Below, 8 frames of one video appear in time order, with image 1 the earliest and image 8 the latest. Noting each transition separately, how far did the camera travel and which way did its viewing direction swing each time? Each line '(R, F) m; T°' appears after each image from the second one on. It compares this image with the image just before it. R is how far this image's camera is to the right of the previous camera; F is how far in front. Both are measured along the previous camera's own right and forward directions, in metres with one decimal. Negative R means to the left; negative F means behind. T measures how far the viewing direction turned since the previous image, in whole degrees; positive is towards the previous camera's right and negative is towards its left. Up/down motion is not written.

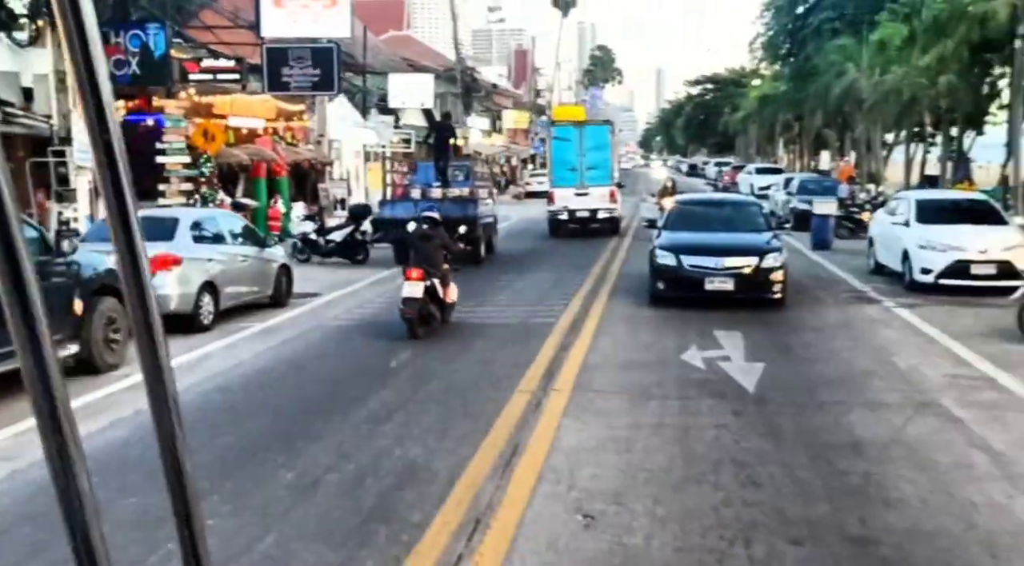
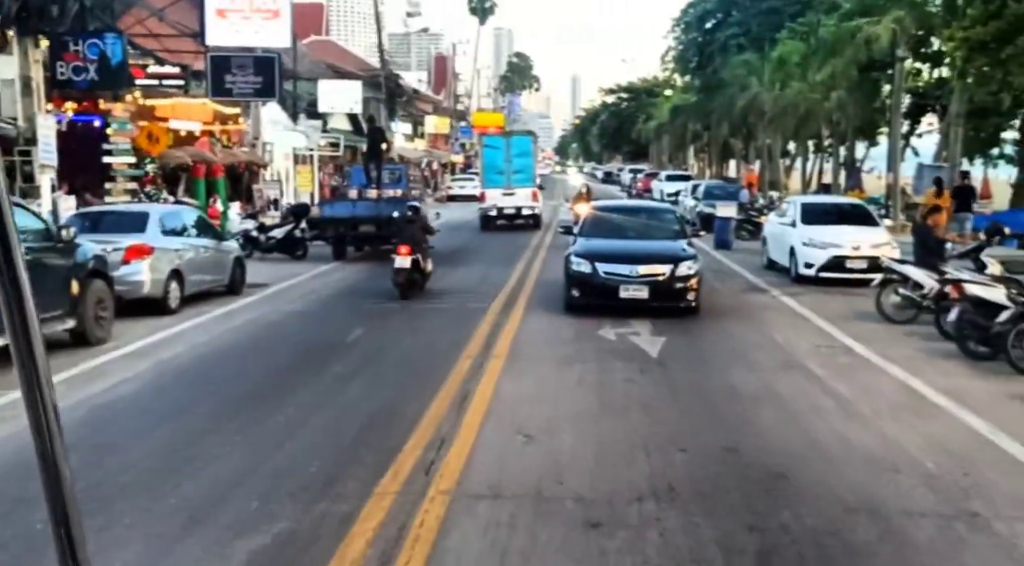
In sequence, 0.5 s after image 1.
(-0.3, -2.0) m; +4°
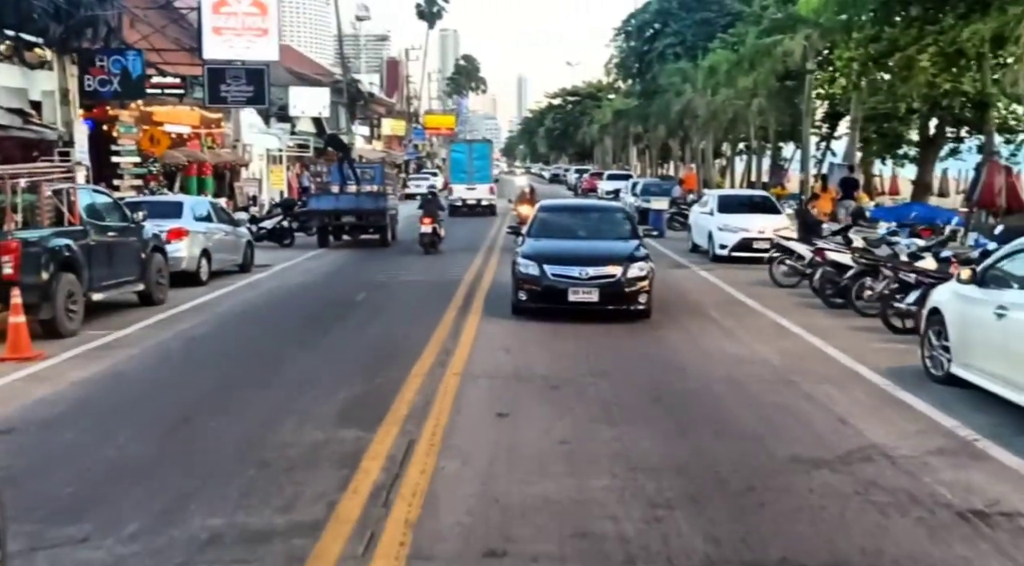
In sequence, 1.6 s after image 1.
(-0.4, -3.9) m; +3°
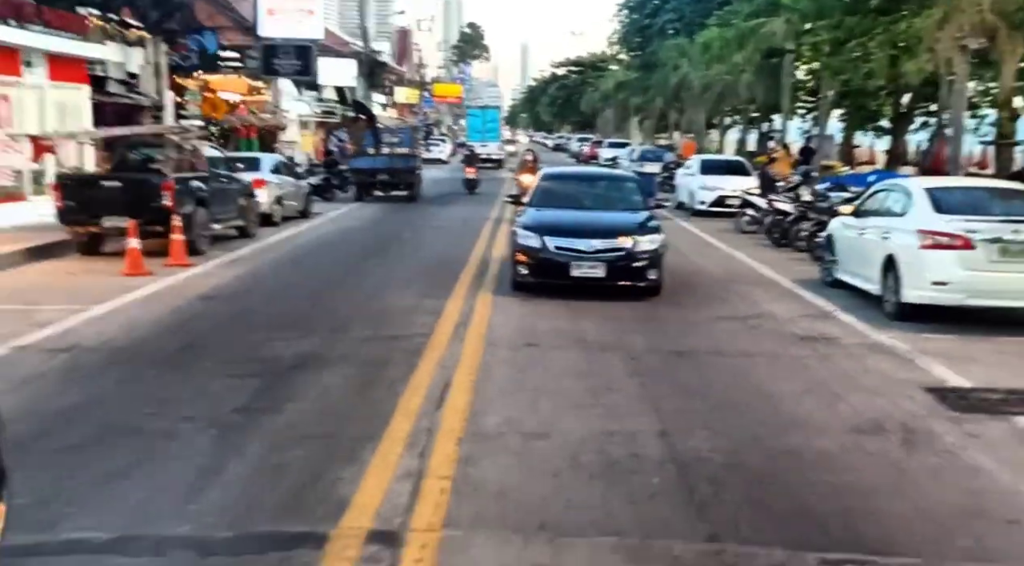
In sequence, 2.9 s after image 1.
(-0.3, -4.7) m; 0°
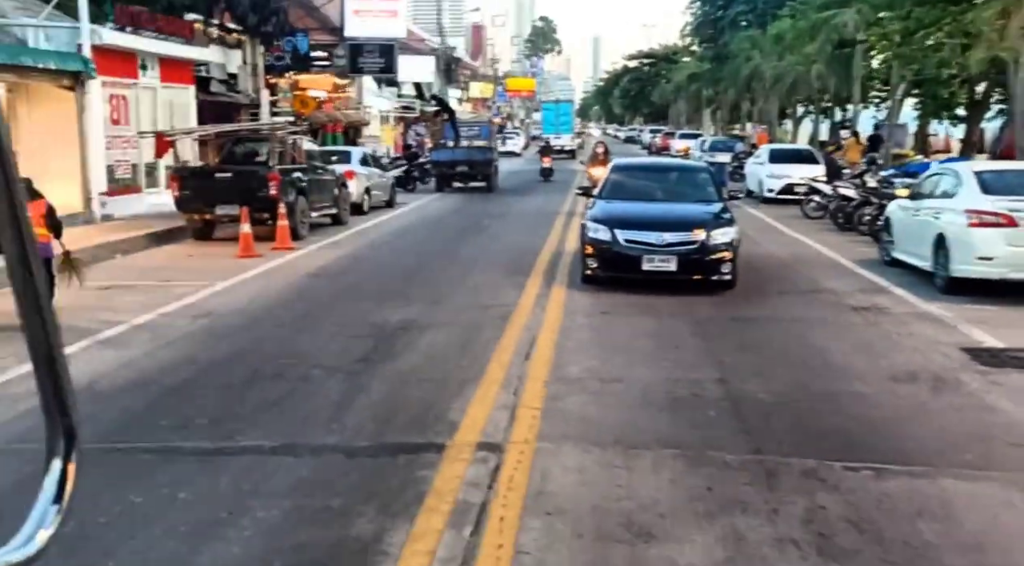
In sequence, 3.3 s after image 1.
(0.0, -1.3) m; -4°
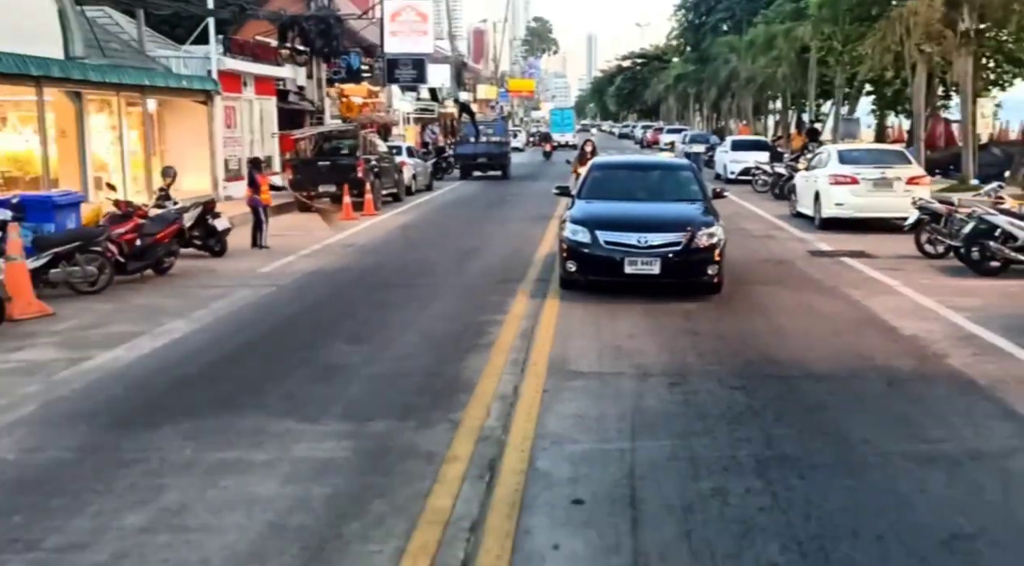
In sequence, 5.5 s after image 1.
(-0.5, -7.3) m; 0°
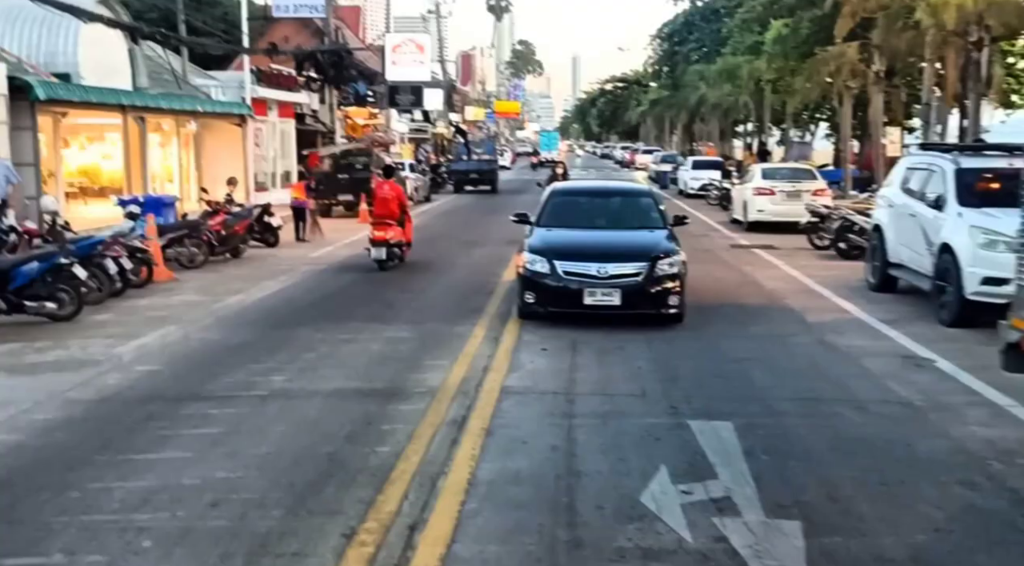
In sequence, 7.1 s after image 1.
(-0.1, -4.9) m; +1°
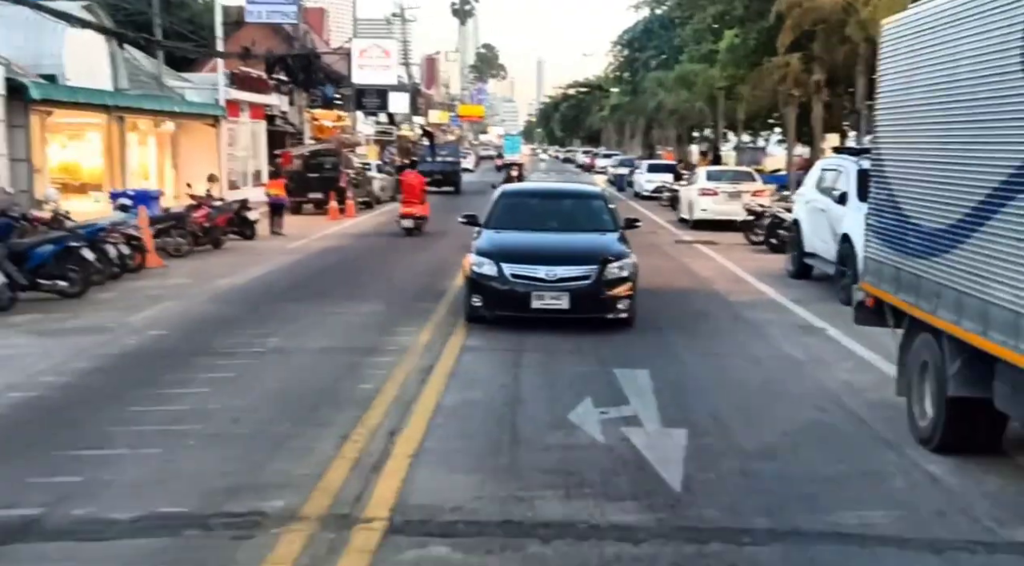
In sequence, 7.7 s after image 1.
(0.0, -1.7) m; +2°
